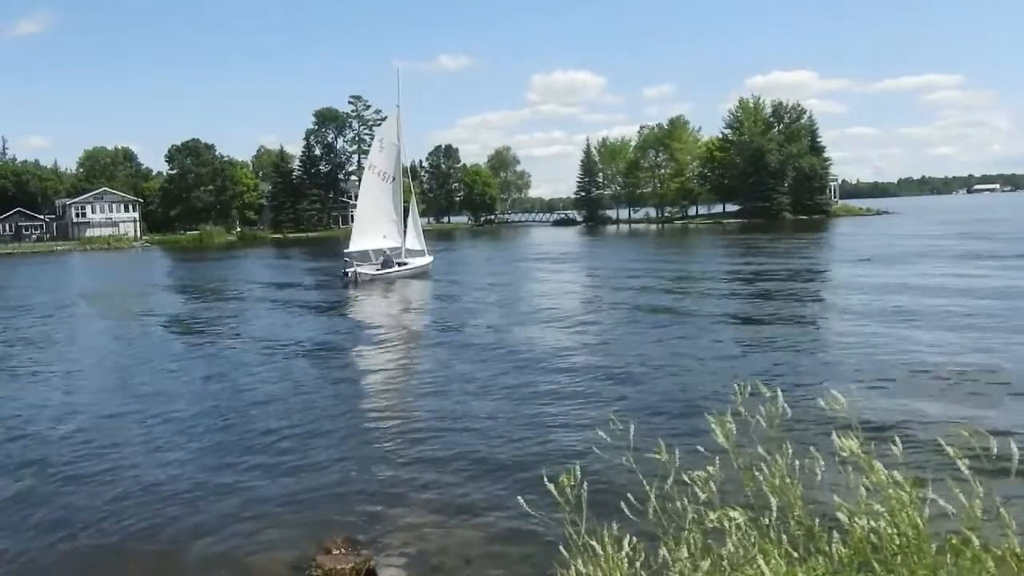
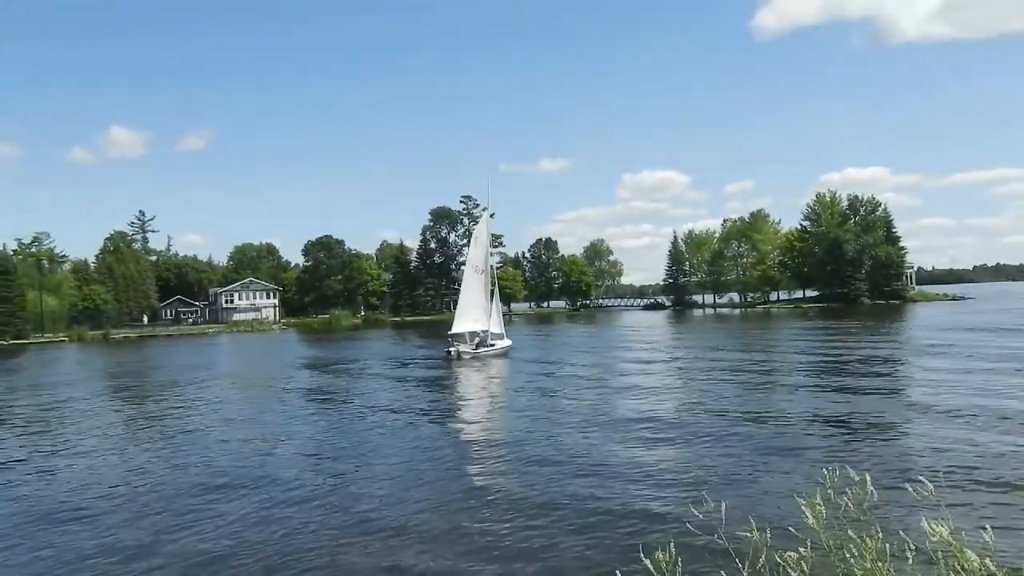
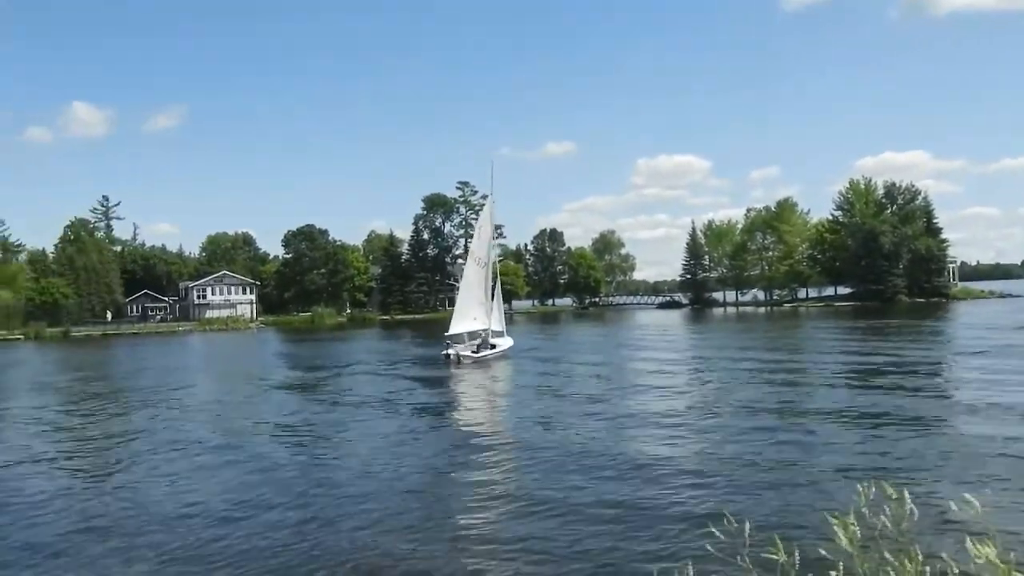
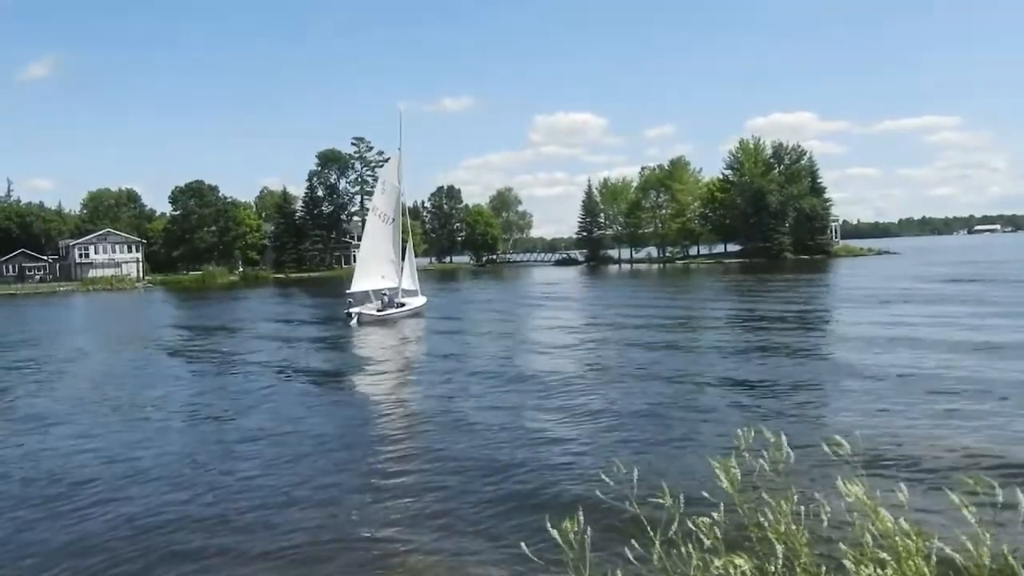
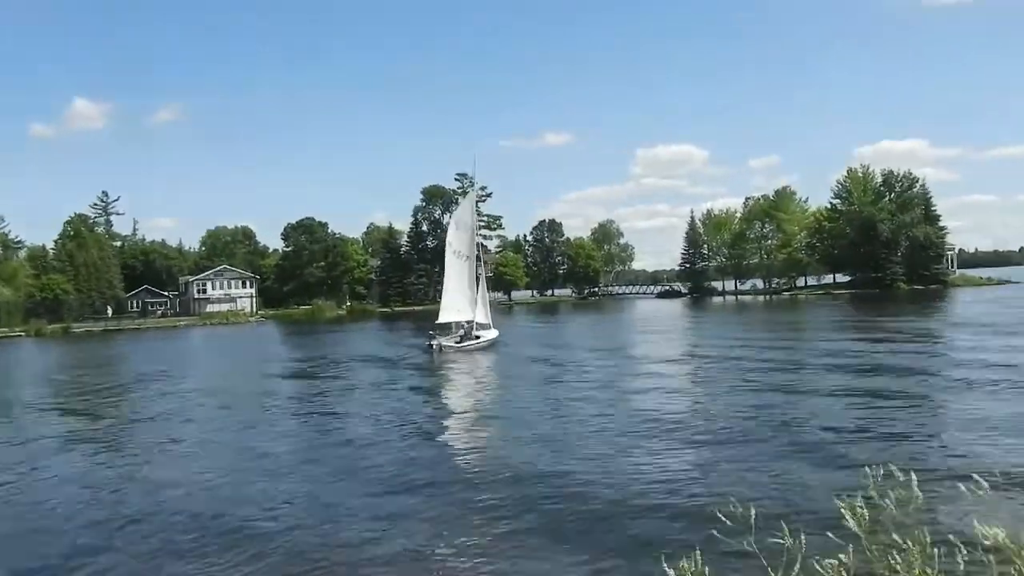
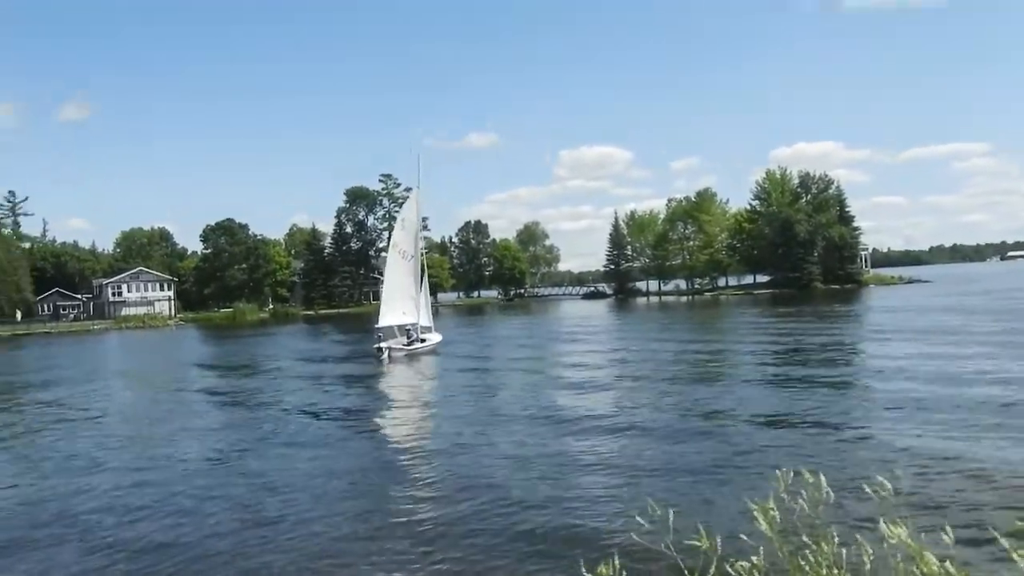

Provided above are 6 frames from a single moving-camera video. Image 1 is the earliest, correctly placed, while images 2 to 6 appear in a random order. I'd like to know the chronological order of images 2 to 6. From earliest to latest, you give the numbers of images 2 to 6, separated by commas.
4, 6, 3, 2, 5
